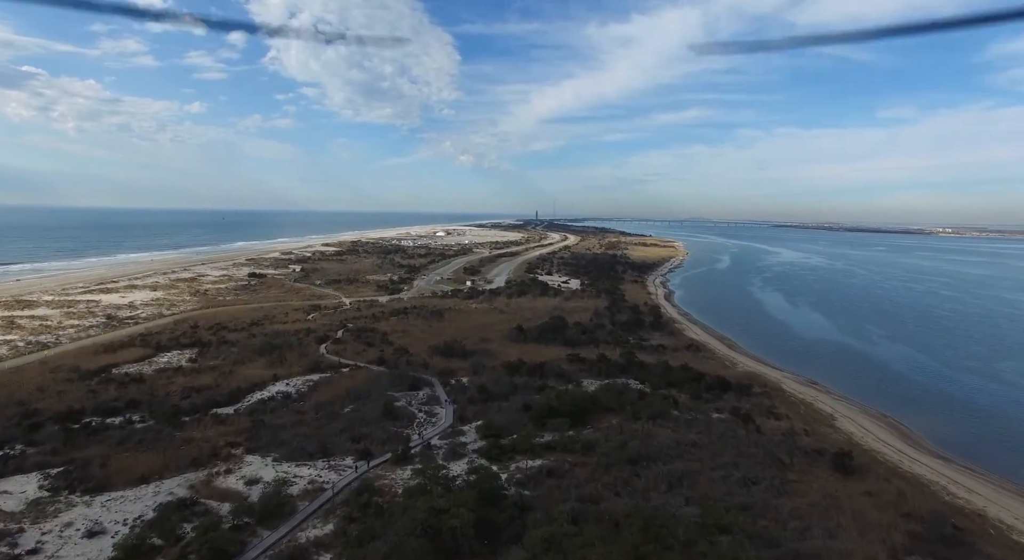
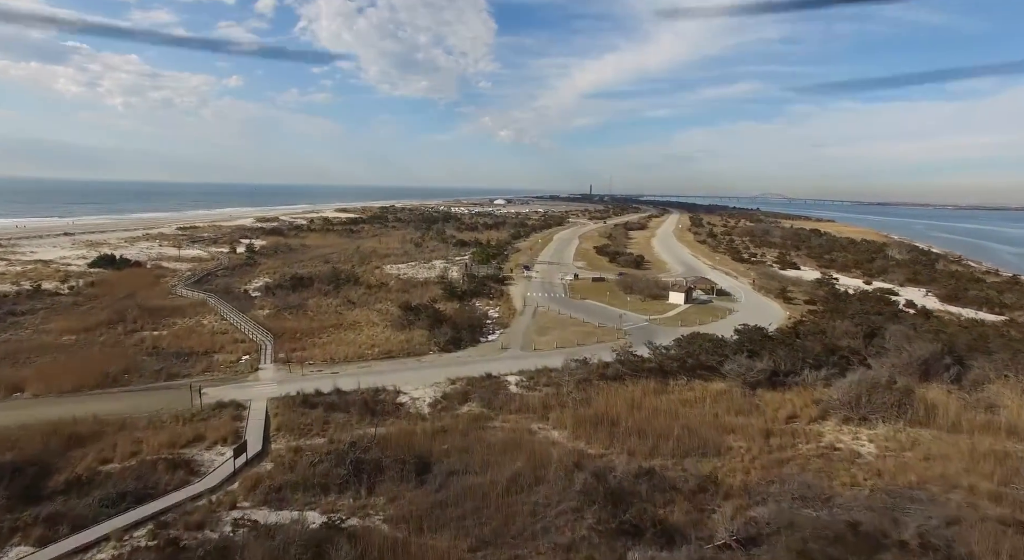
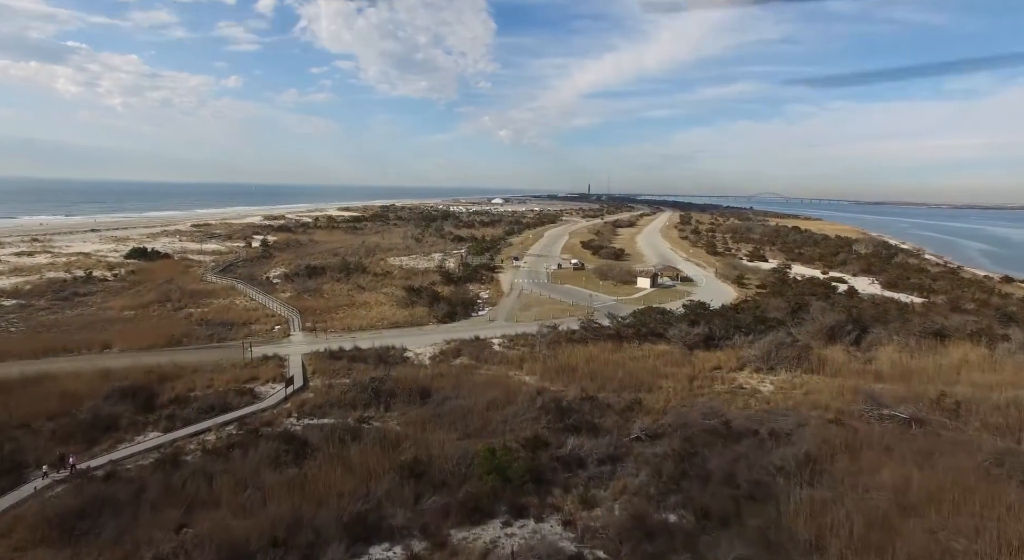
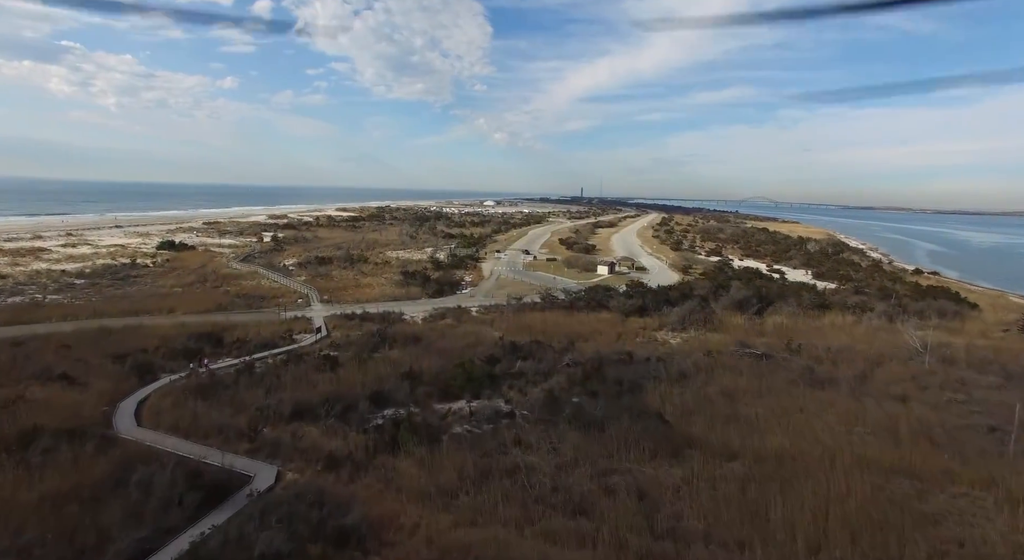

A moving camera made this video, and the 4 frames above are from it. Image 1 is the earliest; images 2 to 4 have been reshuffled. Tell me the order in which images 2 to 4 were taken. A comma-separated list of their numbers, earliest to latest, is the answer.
4, 3, 2
